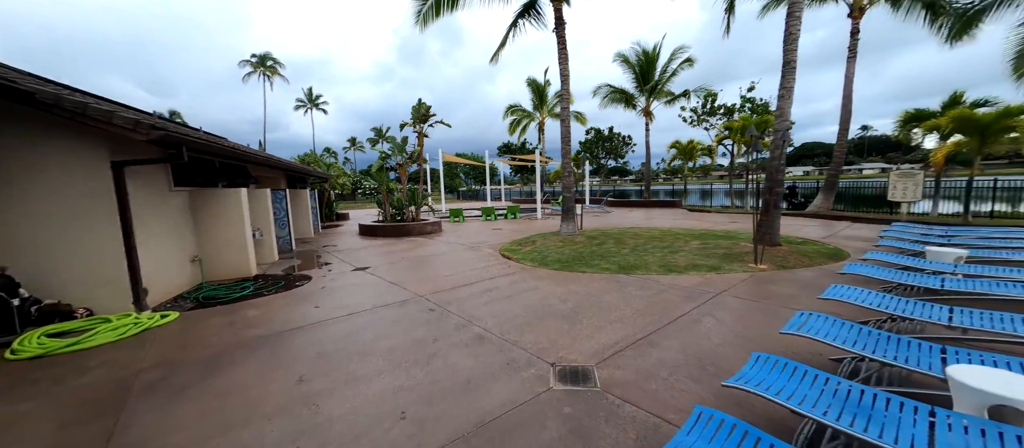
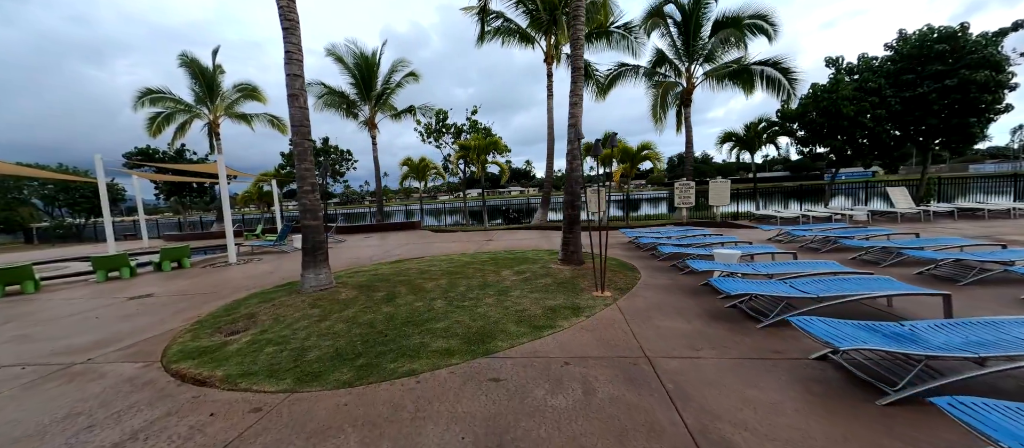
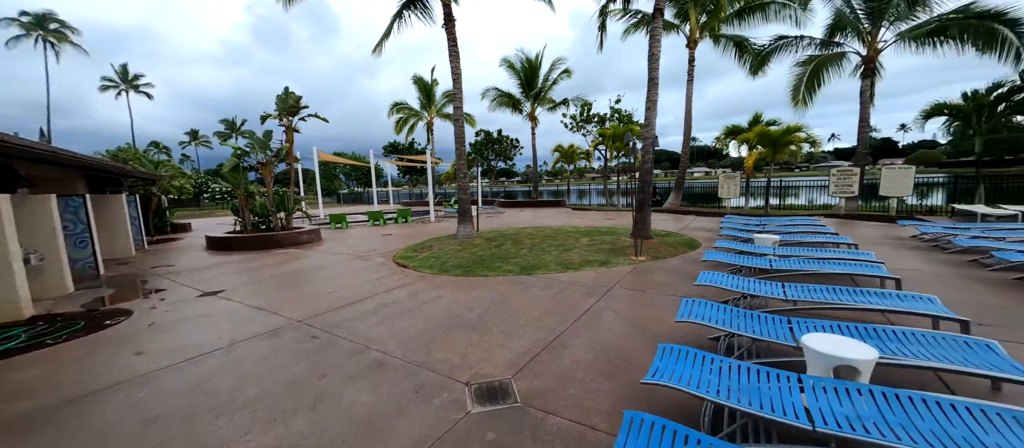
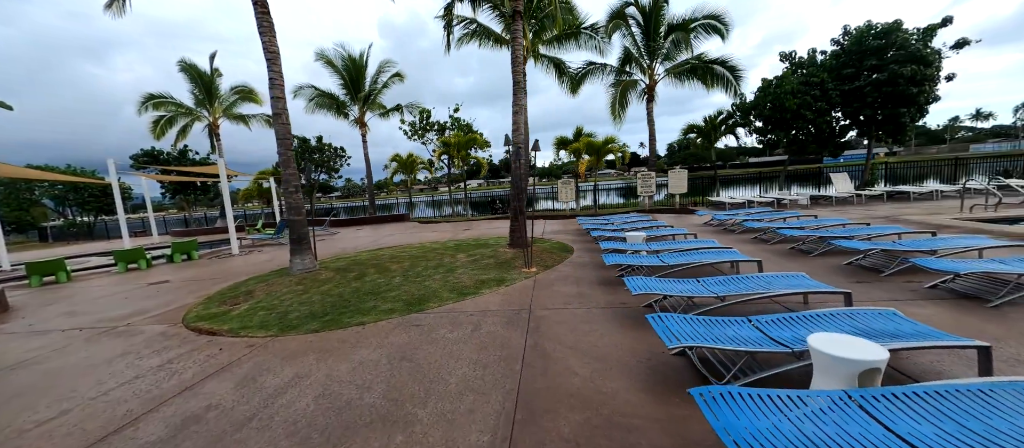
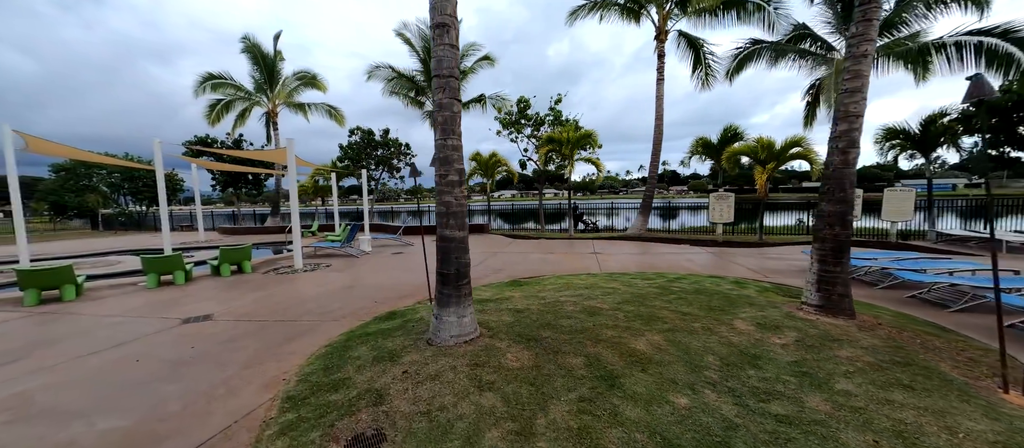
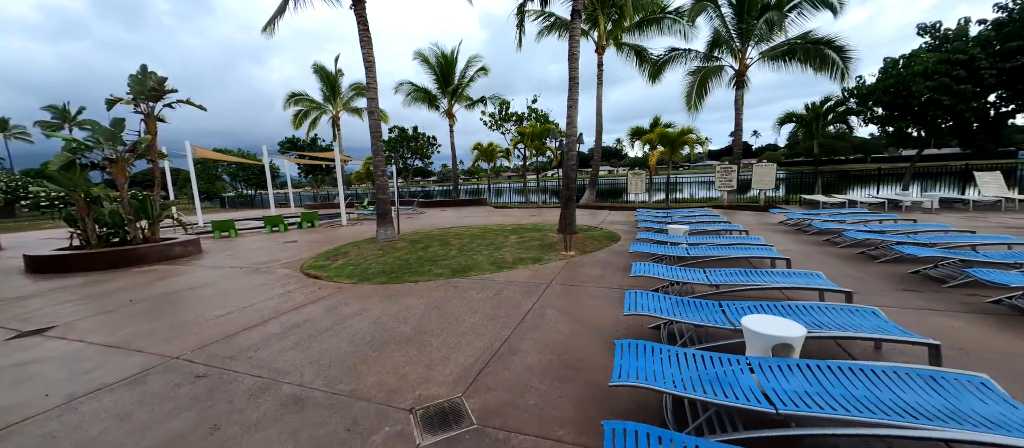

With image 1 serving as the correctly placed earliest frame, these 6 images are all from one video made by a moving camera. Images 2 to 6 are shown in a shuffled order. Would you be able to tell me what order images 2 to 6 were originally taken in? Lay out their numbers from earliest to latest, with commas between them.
3, 6, 4, 2, 5
